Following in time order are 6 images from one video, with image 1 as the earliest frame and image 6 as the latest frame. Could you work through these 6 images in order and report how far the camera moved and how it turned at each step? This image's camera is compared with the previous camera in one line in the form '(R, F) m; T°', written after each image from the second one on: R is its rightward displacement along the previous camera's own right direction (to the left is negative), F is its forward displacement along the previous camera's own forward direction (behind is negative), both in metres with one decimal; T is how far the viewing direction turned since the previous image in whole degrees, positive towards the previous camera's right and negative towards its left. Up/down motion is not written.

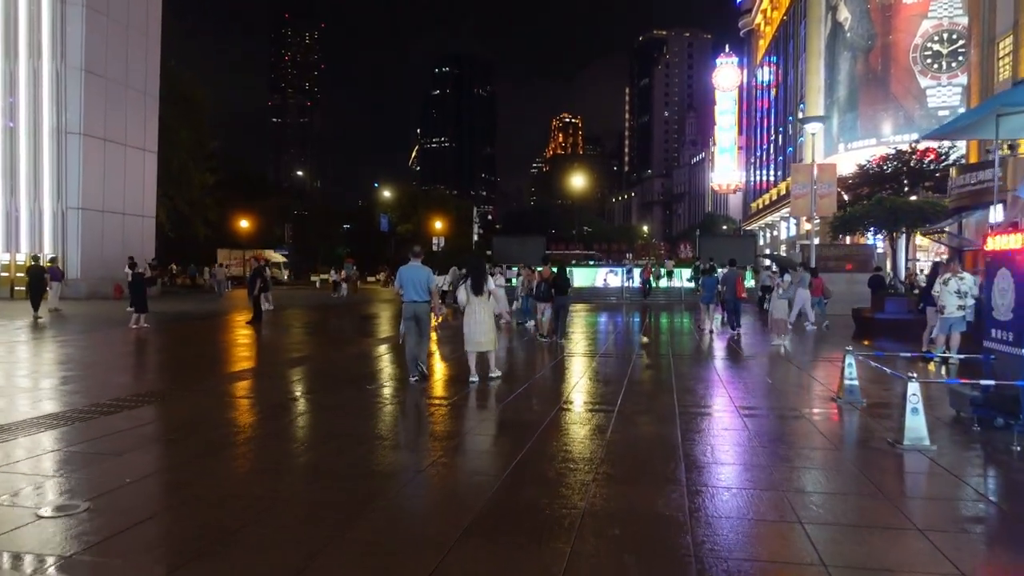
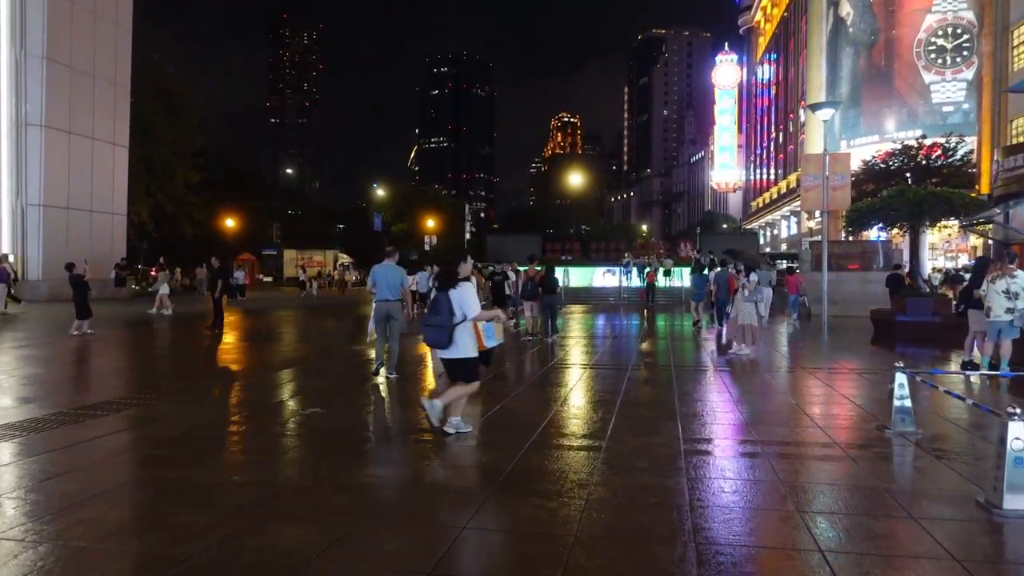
(+0.3, +1.5) m; 0°
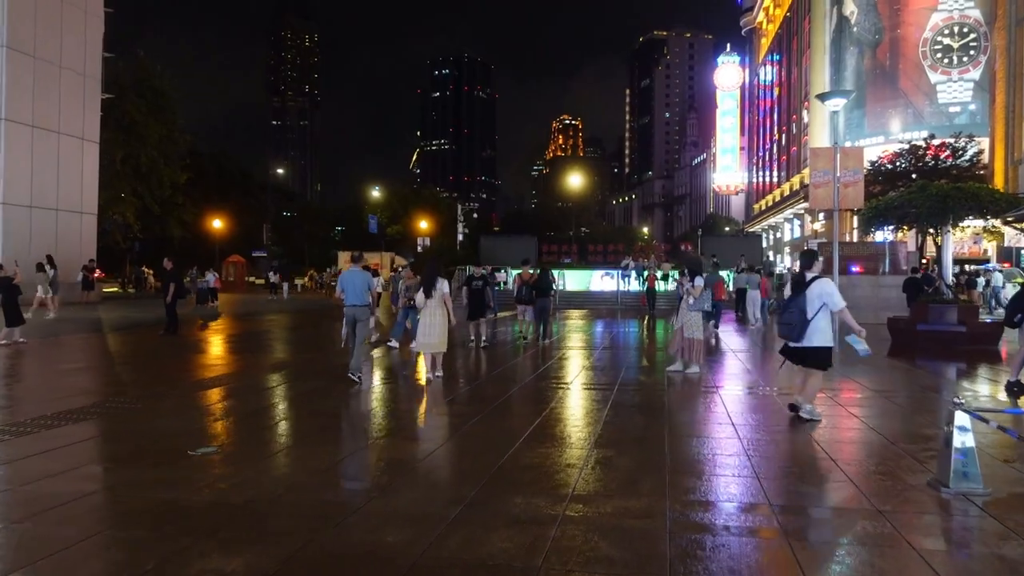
(+0.4, +1.3) m; 0°
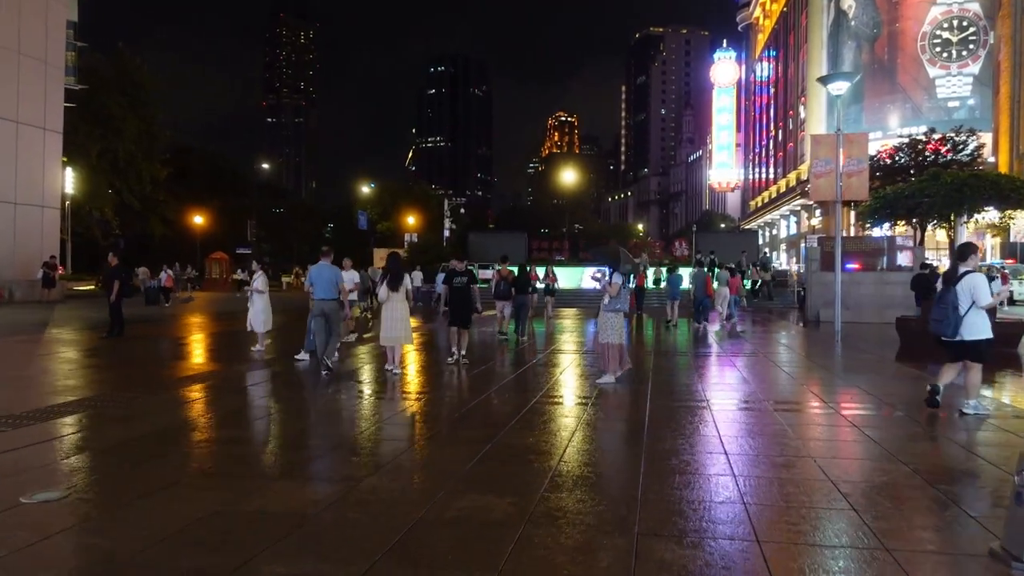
(+0.3, +1.1) m; 0°
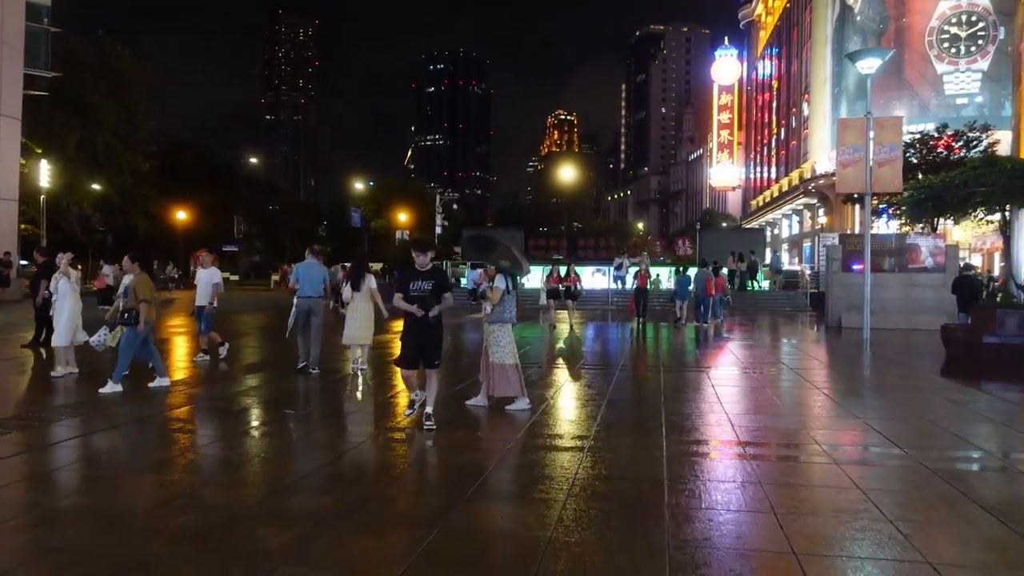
(+0.2, +1.7) m; 0°
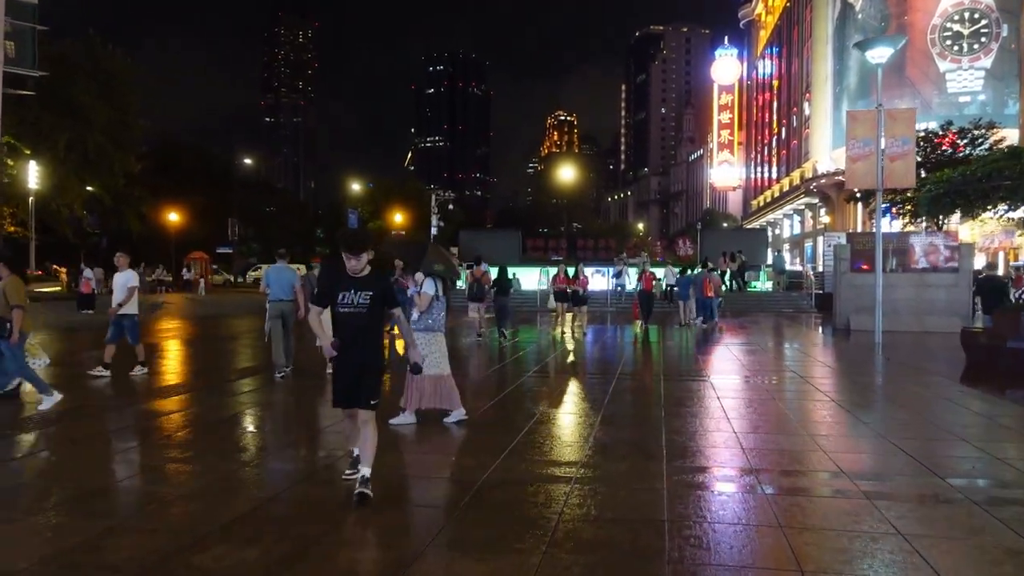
(+0.1, +0.7) m; 0°
